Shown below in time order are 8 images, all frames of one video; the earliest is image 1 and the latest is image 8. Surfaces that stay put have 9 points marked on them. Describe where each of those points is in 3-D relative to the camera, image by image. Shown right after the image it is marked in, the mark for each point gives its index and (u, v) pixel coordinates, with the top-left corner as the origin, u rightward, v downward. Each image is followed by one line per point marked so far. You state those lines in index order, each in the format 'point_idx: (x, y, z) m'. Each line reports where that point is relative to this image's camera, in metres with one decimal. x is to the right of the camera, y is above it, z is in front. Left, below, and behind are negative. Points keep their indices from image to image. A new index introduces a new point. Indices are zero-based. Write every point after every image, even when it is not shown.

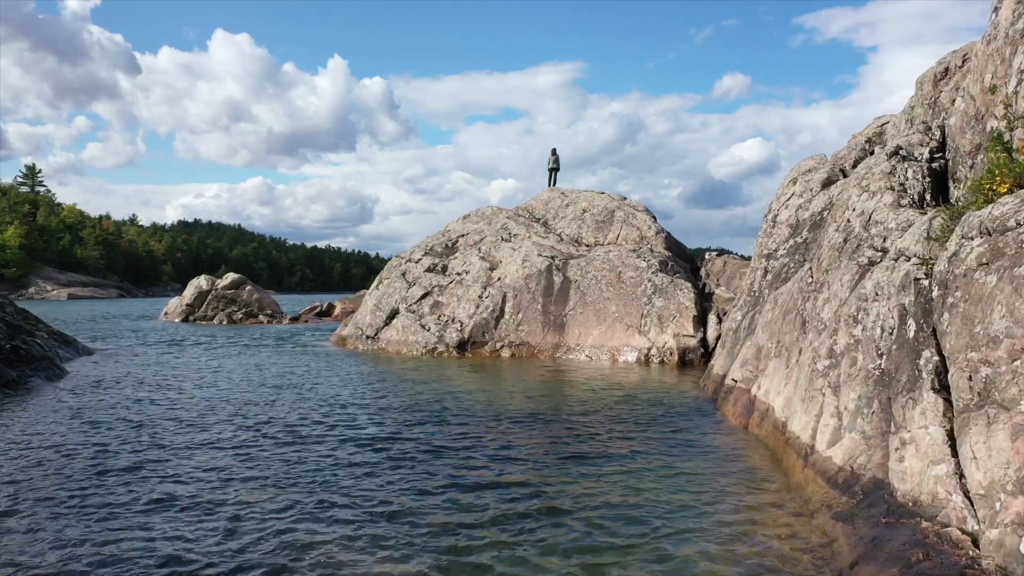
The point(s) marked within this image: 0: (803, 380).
0: (+2.7, -0.9, +6.3) m
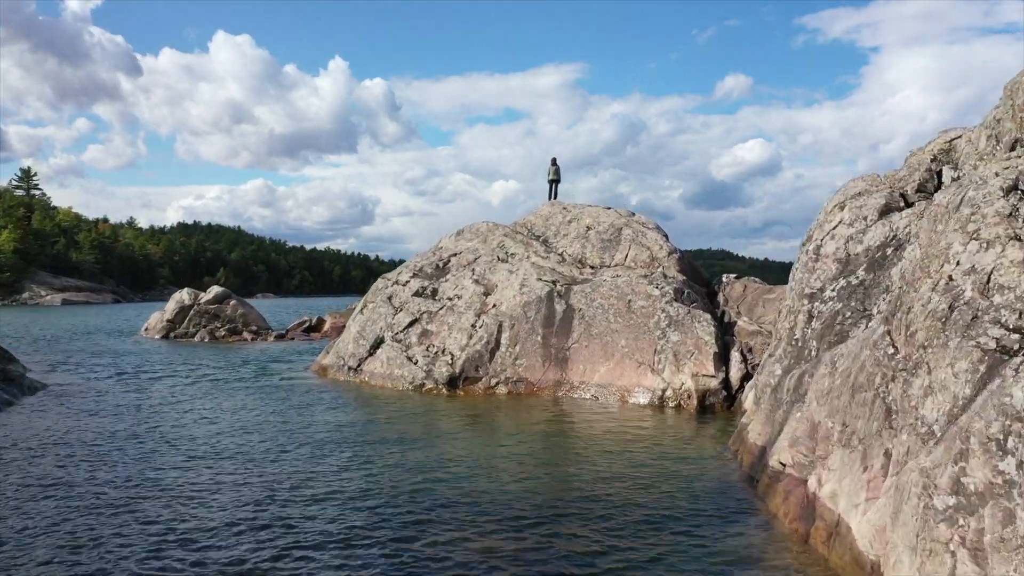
0: (+2.6, -1.5, +4.5) m
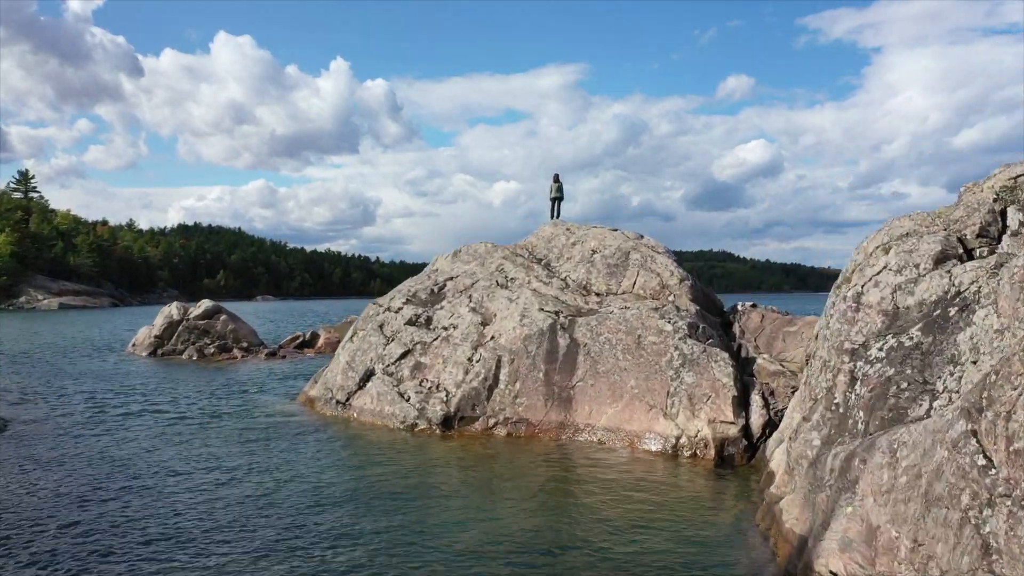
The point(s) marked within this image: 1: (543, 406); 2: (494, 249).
0: (+2.6, -2.2, +3.3) m
1: (+0.6, -2.4, +13.7) m
2: (-0.5, +1.0, +17.9) m
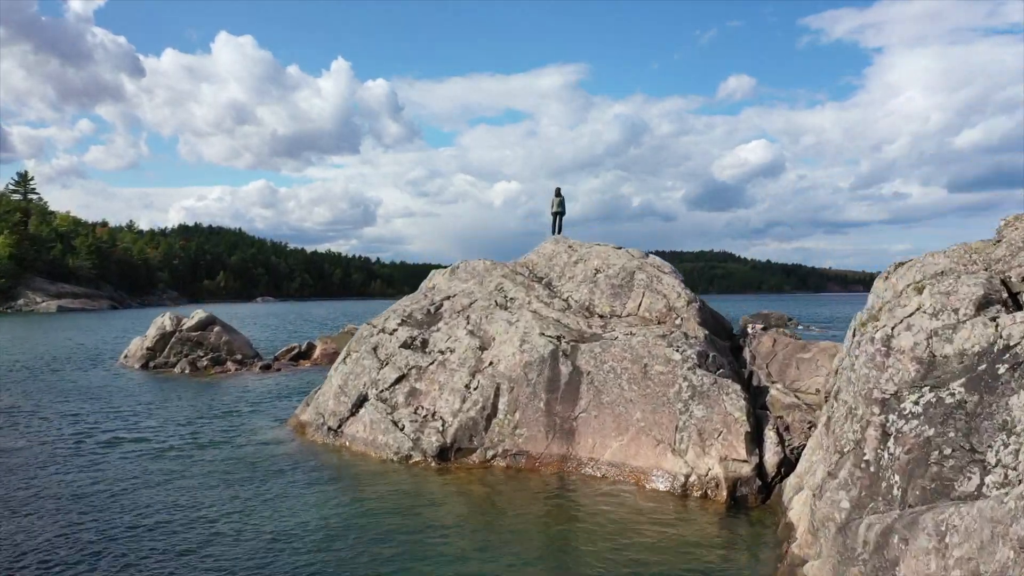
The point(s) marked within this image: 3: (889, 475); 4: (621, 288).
0: (+2.6, -2.7, +2.6) m
1: (+0.6, -2.9, +13.0) m
2: (-0.5, +0.5, +17.2) m
3: (+3.8, -1.9, +6.7) m
4: (+2.5, 0.0, +15.4) m
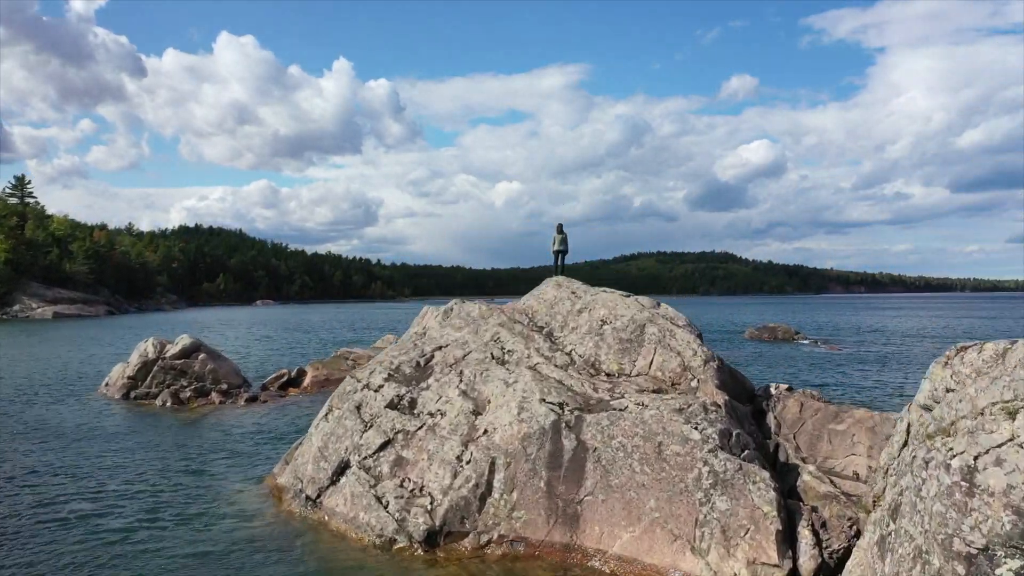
0: (+2.5, -3.8, +1.1) m
1: (+0.6, -4.0, +11.5) m
2: (-0.5, -0.6, +15.7) m
3: (+3.7, -3.0, +5.2) m
4: (+2.5, -1.1, +13.9) m
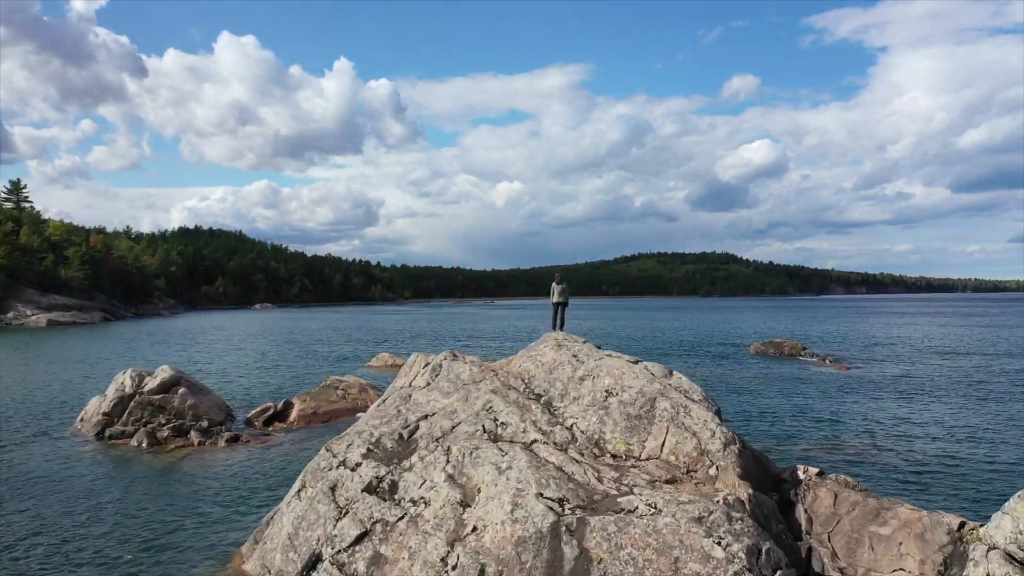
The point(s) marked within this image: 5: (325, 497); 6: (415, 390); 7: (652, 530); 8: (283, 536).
0: (+2.4, -5.1, -0.5) m
1: (+0.4, -5.3, +9.9) m
2: (-0.7, -1.9, +14.1) m
3: (+3.6, -4.3, +3.6) m
4: (+2.3, -2.4, +12.3) m
5: (-3.6, -4.0, +12.8) m
6: (-2.2, -2.2, +14.9) m
7: (+2.1, -3.6, +9.9) m
8: (-4.4, -4.8, +13.0) m
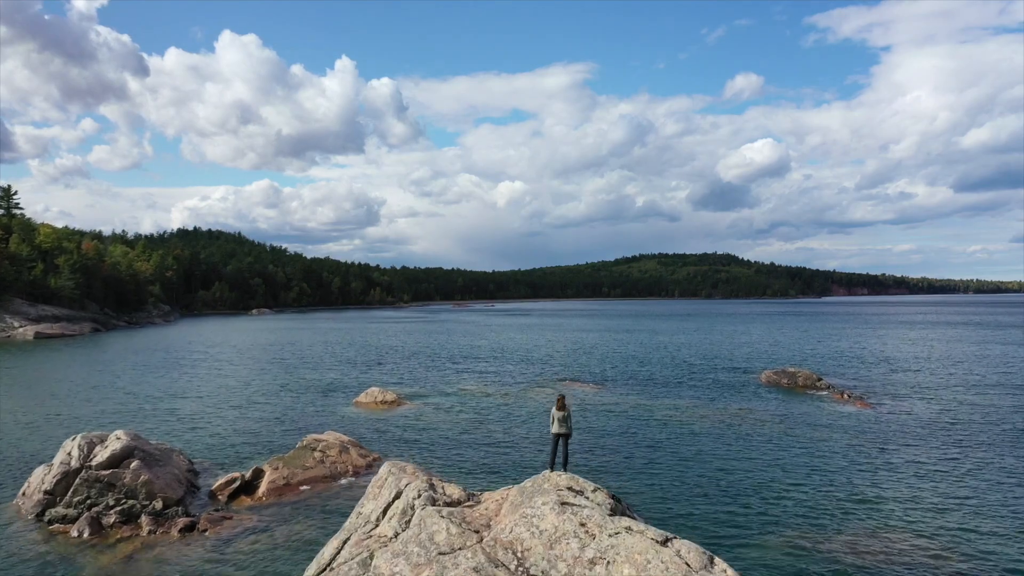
0: (+2.1, -7.4, -3.8) m
1: (+0.2, -7.6, +6.6) m
2: (-0.8, -4.1, +10.8) m
3: (+3.3, -6.5, +0.3) m
4: (+2.1, -4.7, +9.0) m
5: (-3.7, -6.2, +9.5) m
6: (-2.3, -4.5, +11.6) m
7: (+1.9, -5.8, +6.6) m
8: (-4.6, -7.0, +9.7) m
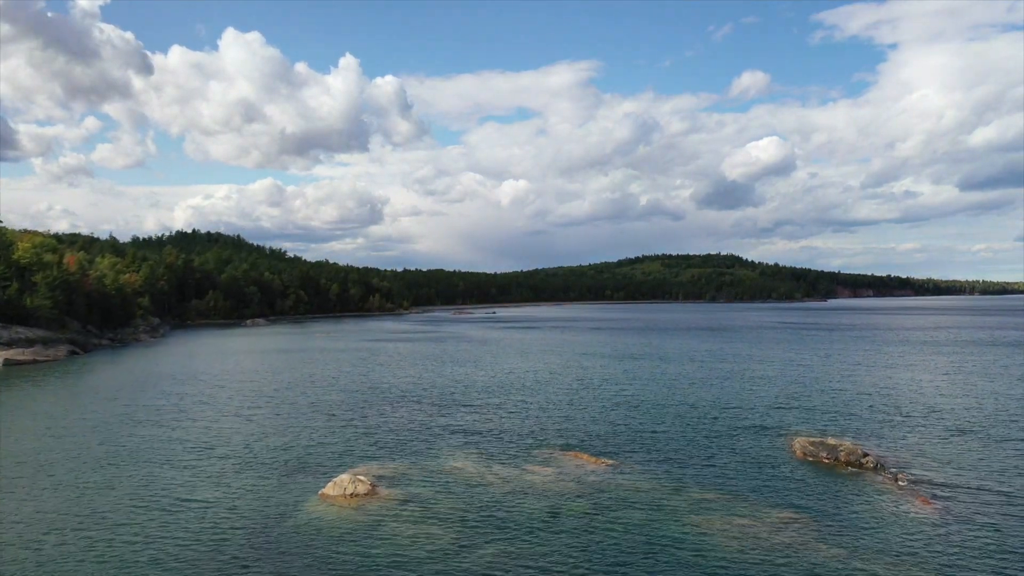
0: (+1.6, -11.8, -11.4) m
1: (-0.3, -12.0, -1.0) m
2: (-1.3, -8.5, +3.2) m
3: (+2.8, -11.0, -7.4) m
4: (+1.7, -9.1, +1.4) m
5: (-4.2, -10.6, +1.9) m
6: (-2.8, -8.9, +4.0) m
7: (+1.4, -10.2, -1.0) m
8: (-5.1, -11.4, +2.1) m
